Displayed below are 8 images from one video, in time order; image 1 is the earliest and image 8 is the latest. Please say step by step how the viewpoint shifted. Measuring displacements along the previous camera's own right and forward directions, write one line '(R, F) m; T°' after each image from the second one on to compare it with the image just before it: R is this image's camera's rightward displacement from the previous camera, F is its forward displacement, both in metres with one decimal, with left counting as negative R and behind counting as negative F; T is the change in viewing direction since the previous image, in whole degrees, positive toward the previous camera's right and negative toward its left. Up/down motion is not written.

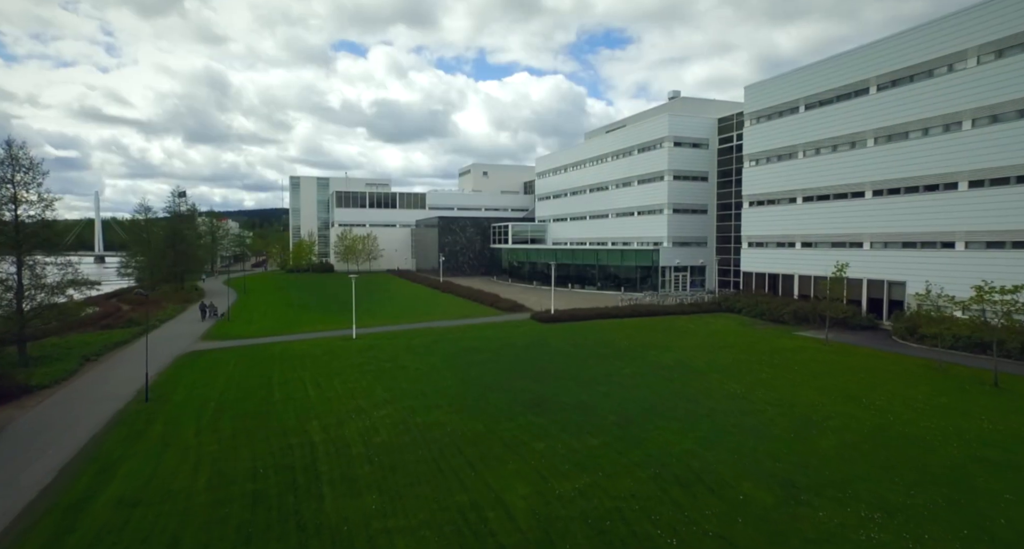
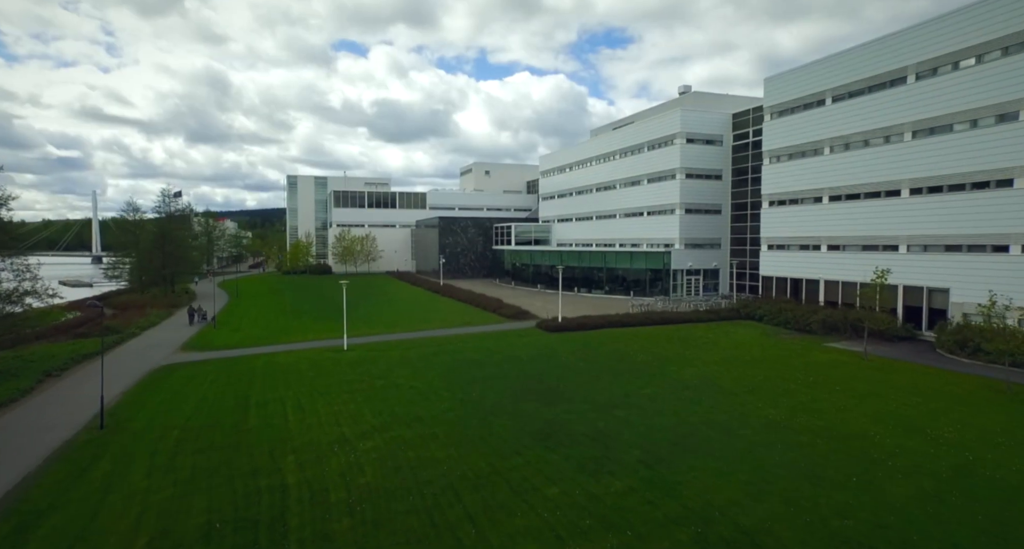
(-0.2, +2.5) m; 0°
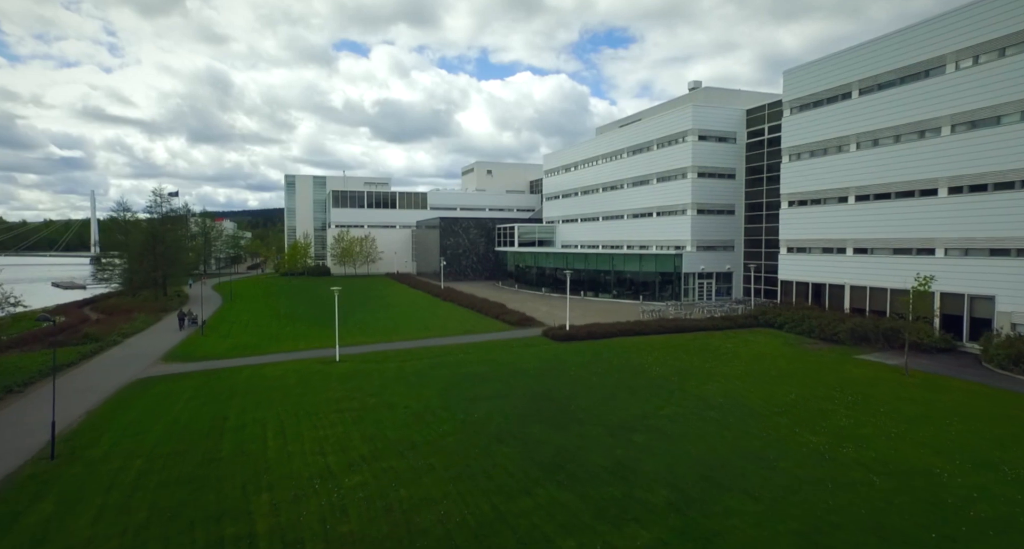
(-0.2, +2.1) m; 0°
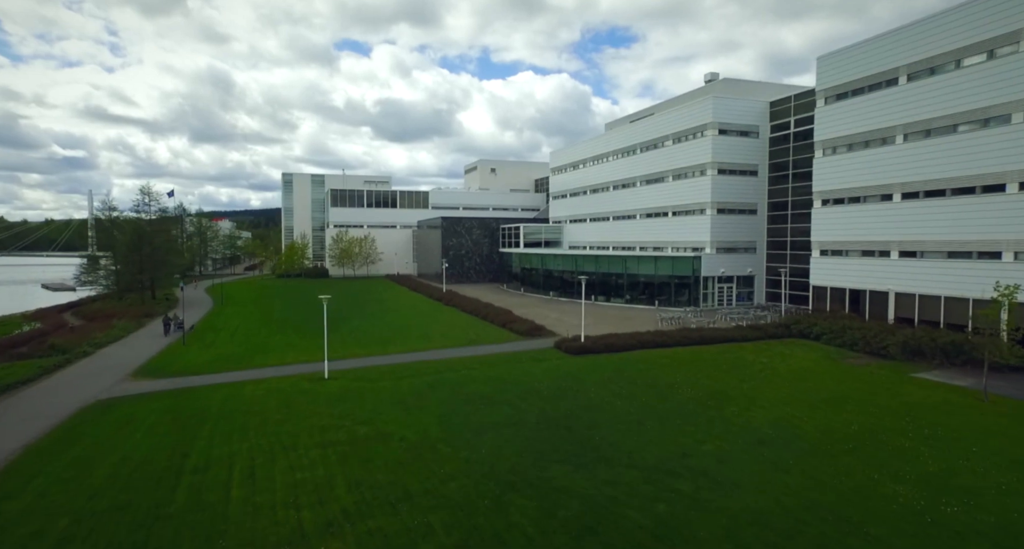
(-0.4, +3.0) m; 0°
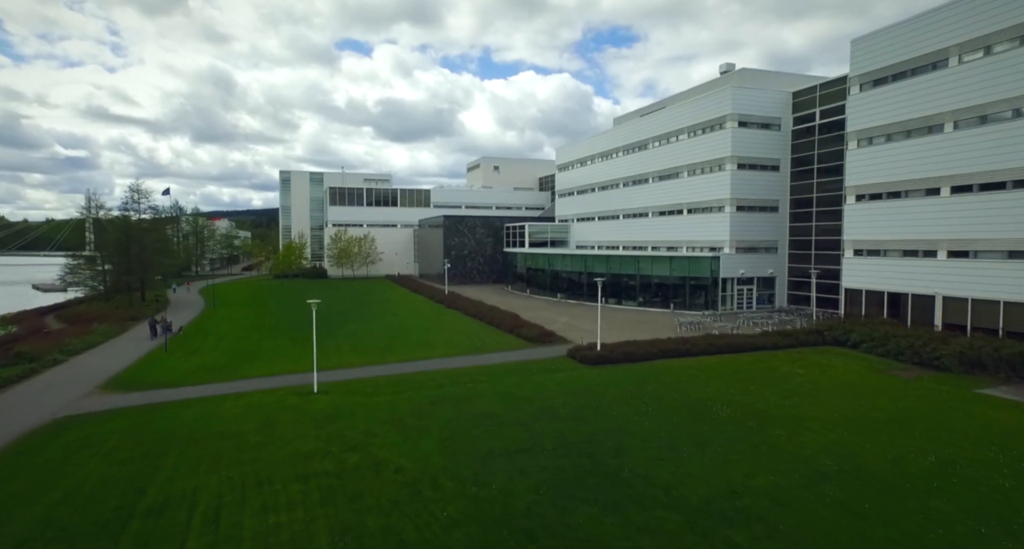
(-0.4, +2.5) m; 0°
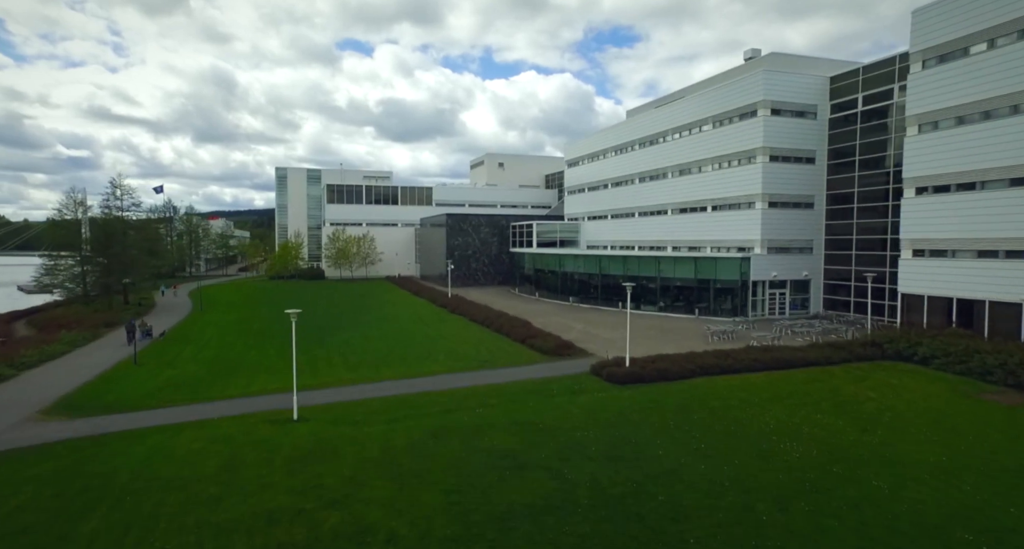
(-0.6, +3.6) m; 0°
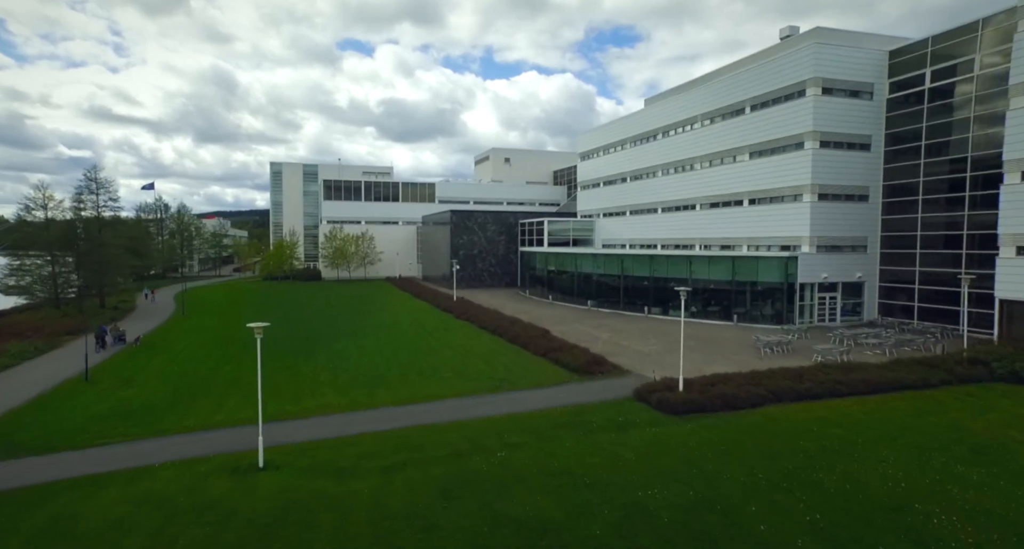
(-0.8, +4.3) m; 0°
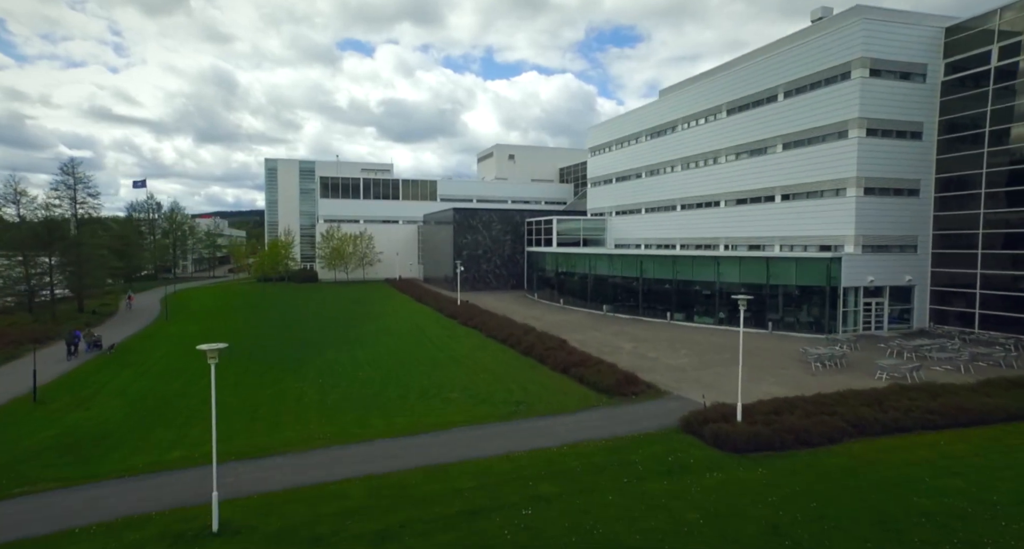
(-0.6, +3.3) m; 0°
